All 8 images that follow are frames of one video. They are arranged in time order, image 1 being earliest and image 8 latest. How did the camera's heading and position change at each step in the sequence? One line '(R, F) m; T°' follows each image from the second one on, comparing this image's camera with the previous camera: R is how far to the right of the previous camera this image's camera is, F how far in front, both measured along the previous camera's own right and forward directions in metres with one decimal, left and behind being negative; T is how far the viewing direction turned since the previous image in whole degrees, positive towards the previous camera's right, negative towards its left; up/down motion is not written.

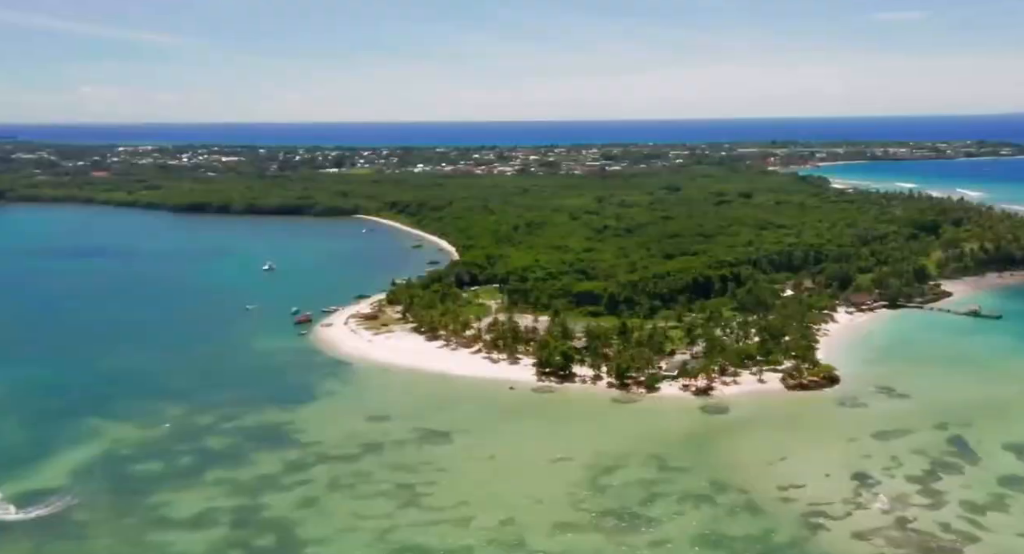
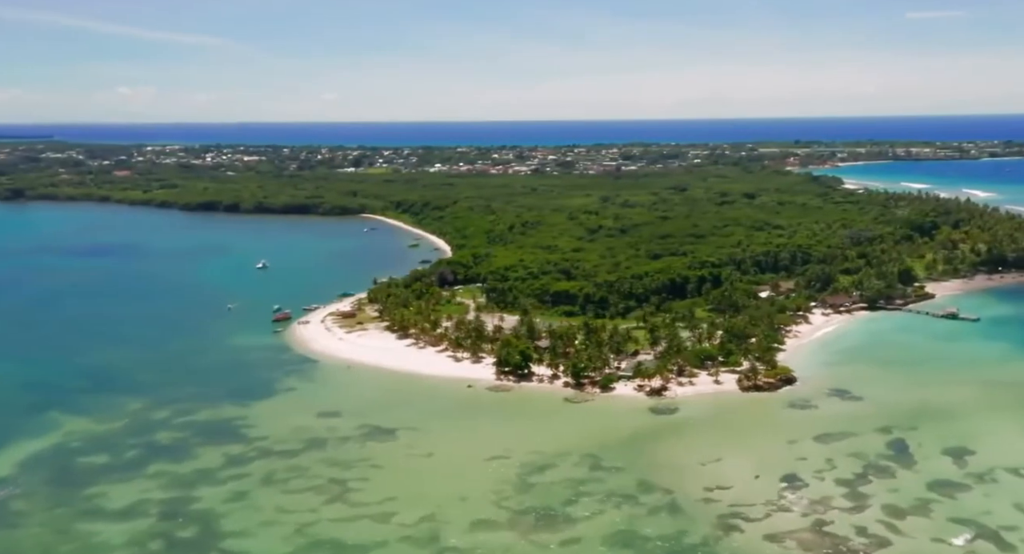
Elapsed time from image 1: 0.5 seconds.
(+3.8, -0.3) m; -2°
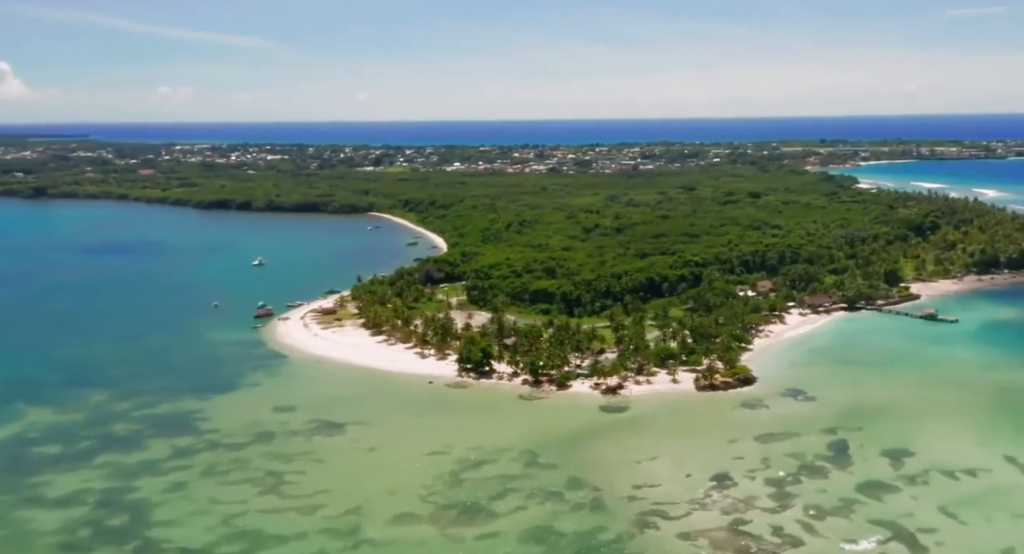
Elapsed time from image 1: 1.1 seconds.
(+3.8, -0.3) m; -2°
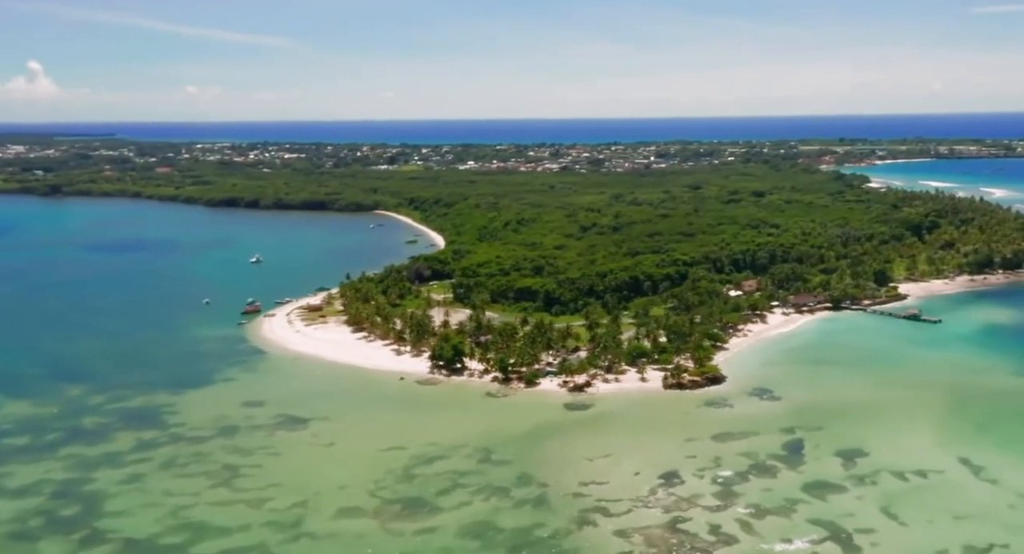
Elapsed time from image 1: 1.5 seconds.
(+2.8, -0.2) m; -2°
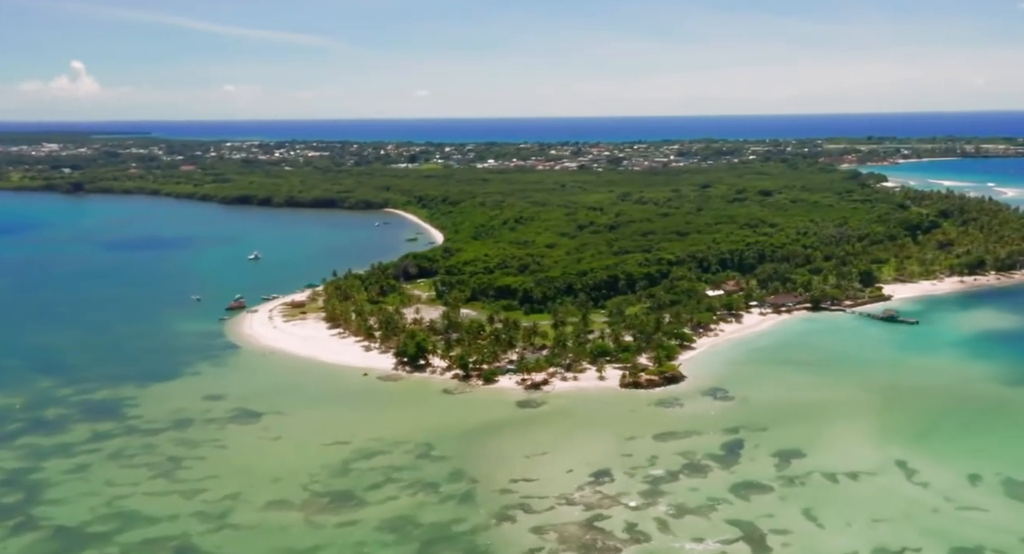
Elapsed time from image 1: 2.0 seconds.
(+3.8, -0.2) m; -2°
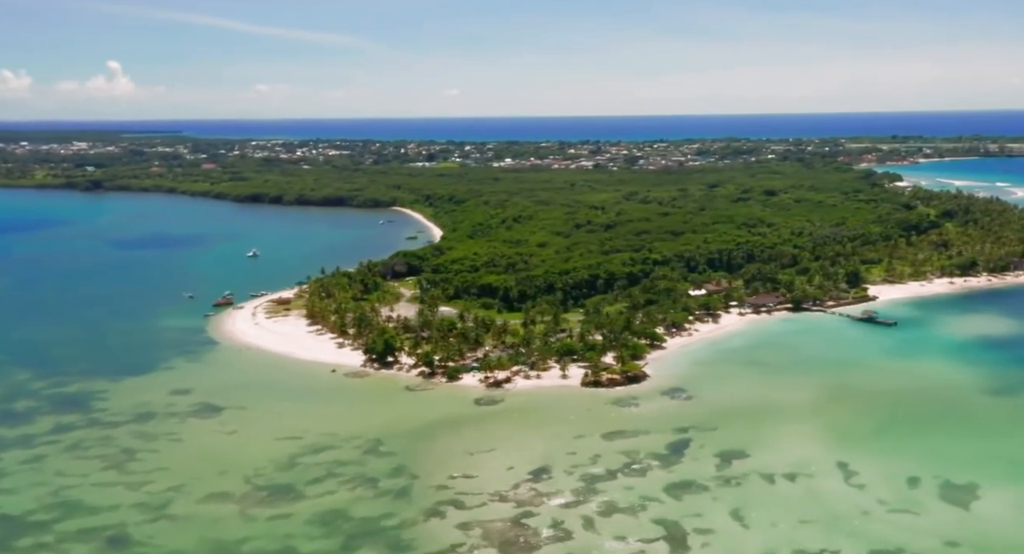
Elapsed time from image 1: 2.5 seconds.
(+3.4, -0.2) m; -2°
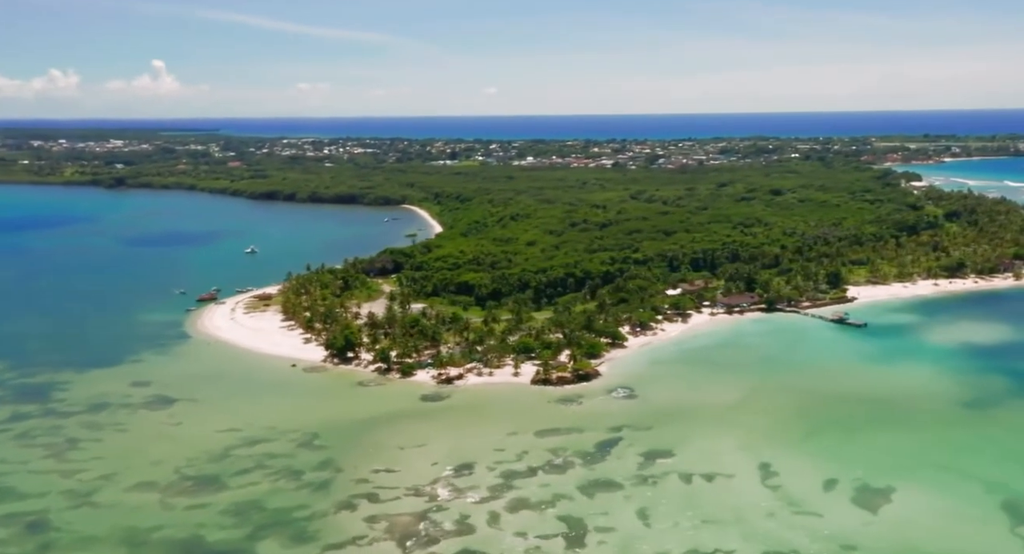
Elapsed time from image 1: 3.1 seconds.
(+4.3, -0.2) m; -2°
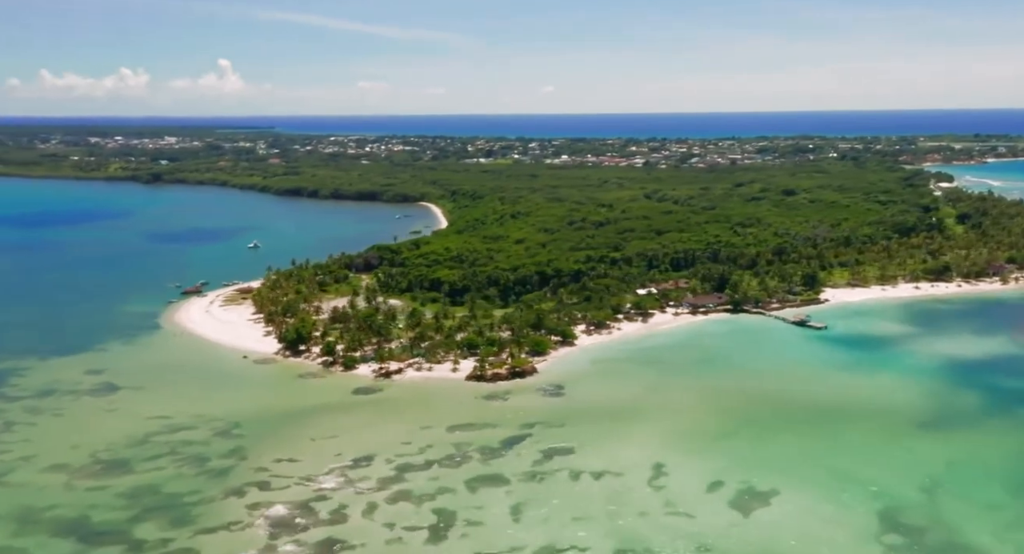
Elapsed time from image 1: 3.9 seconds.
(+6.0, -0.1) m; -4°
